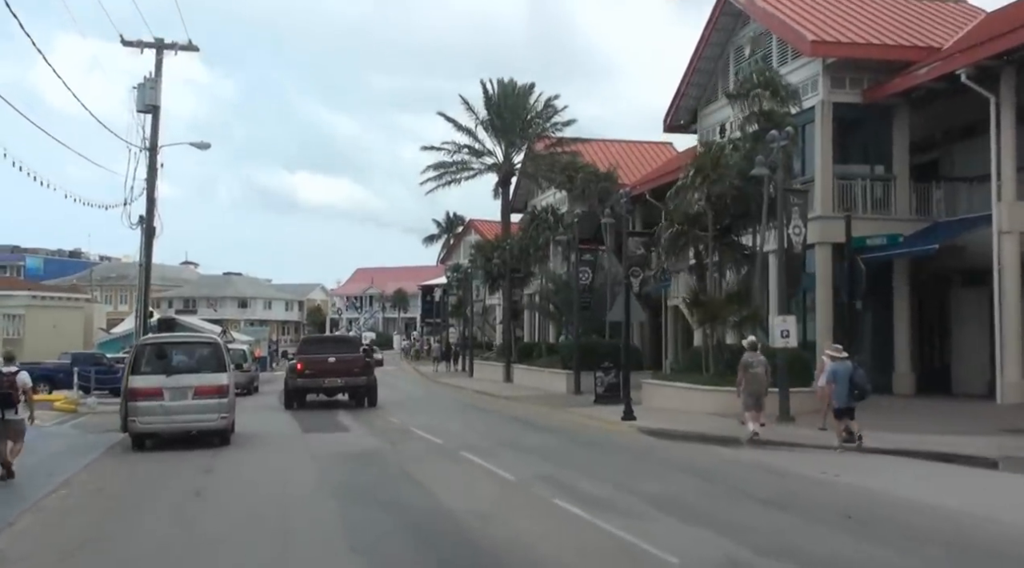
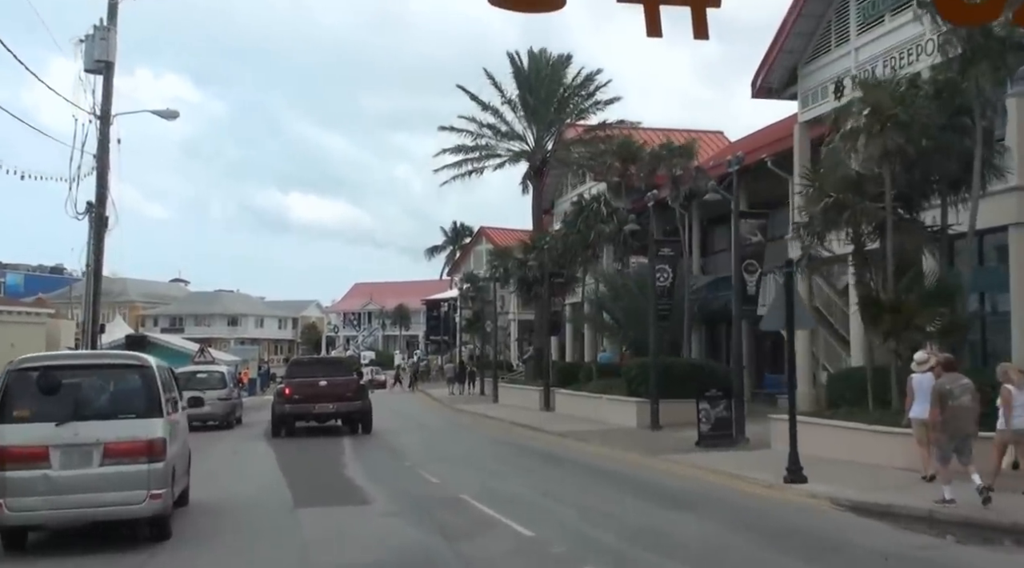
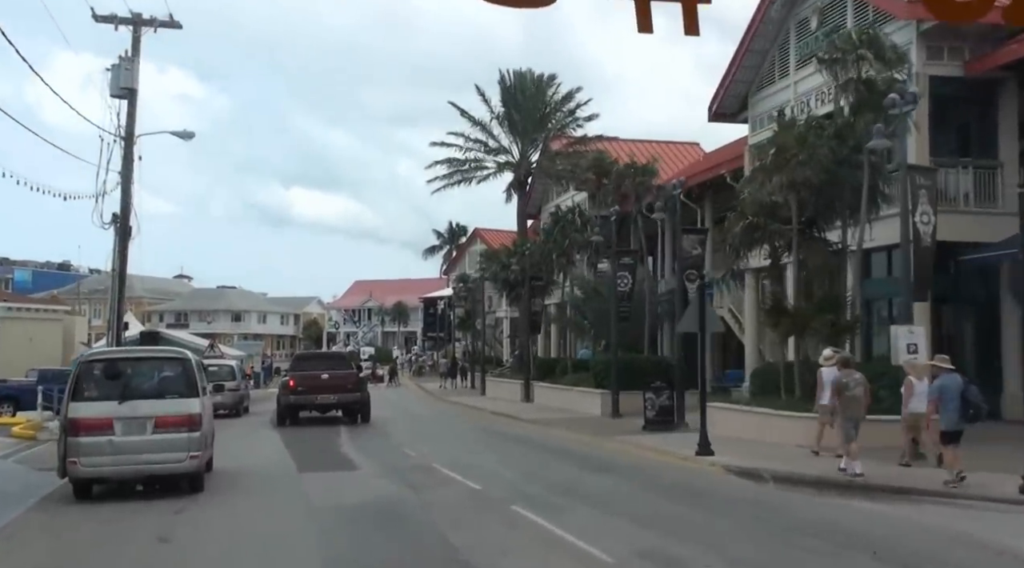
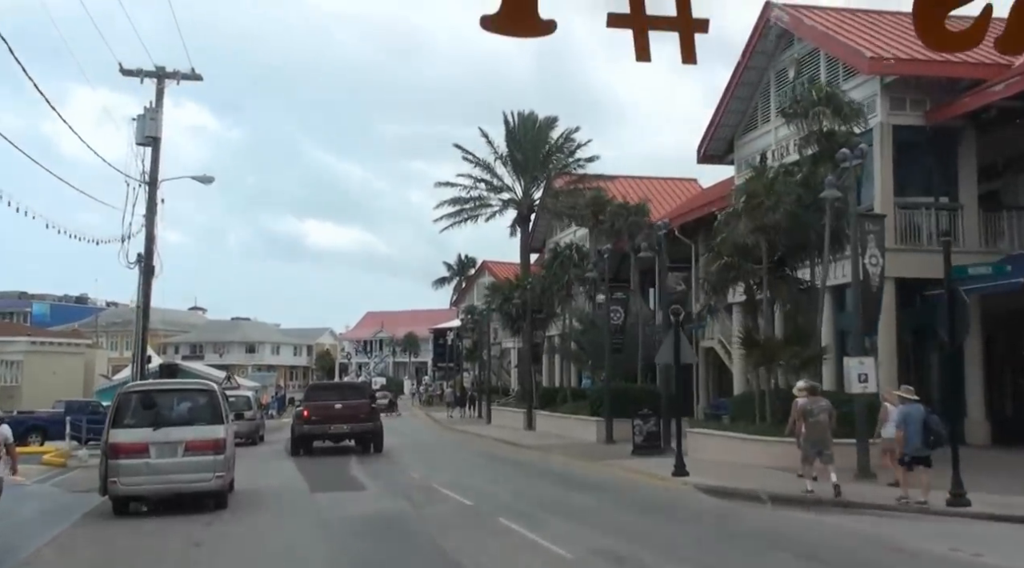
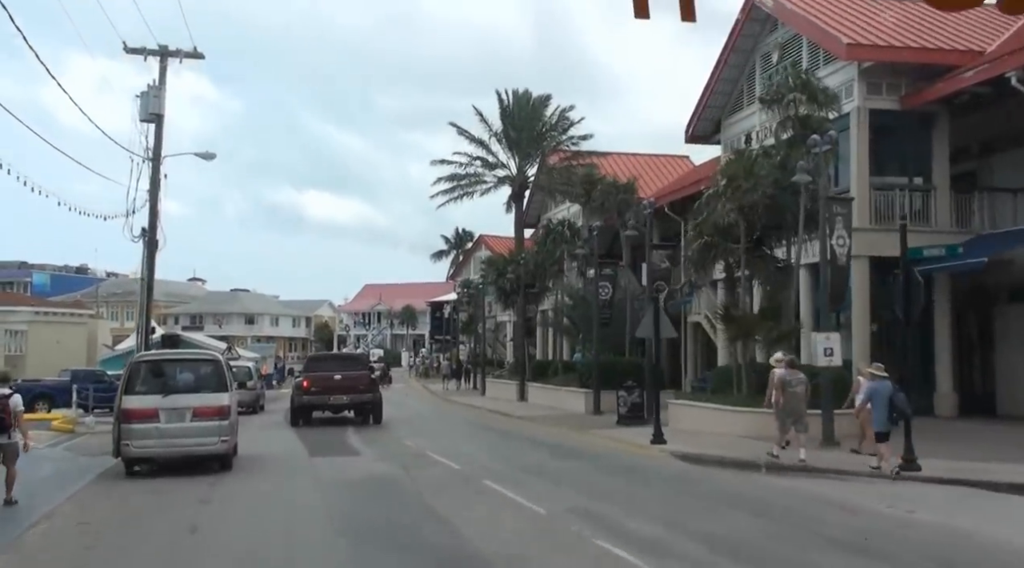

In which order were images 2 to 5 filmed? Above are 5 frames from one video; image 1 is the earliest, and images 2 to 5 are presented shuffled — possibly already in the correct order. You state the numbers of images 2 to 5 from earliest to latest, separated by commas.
5, 4, 3, 2
